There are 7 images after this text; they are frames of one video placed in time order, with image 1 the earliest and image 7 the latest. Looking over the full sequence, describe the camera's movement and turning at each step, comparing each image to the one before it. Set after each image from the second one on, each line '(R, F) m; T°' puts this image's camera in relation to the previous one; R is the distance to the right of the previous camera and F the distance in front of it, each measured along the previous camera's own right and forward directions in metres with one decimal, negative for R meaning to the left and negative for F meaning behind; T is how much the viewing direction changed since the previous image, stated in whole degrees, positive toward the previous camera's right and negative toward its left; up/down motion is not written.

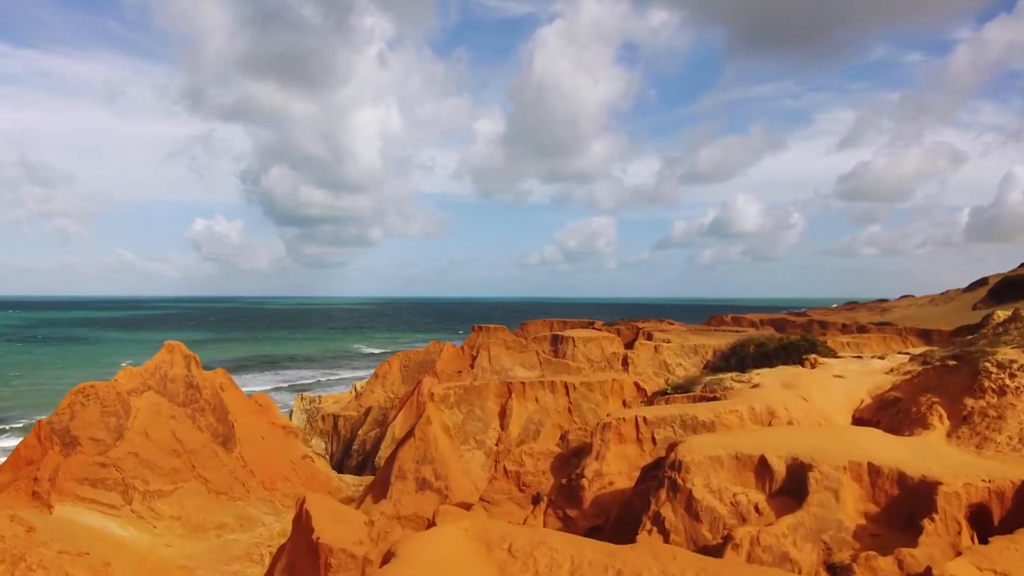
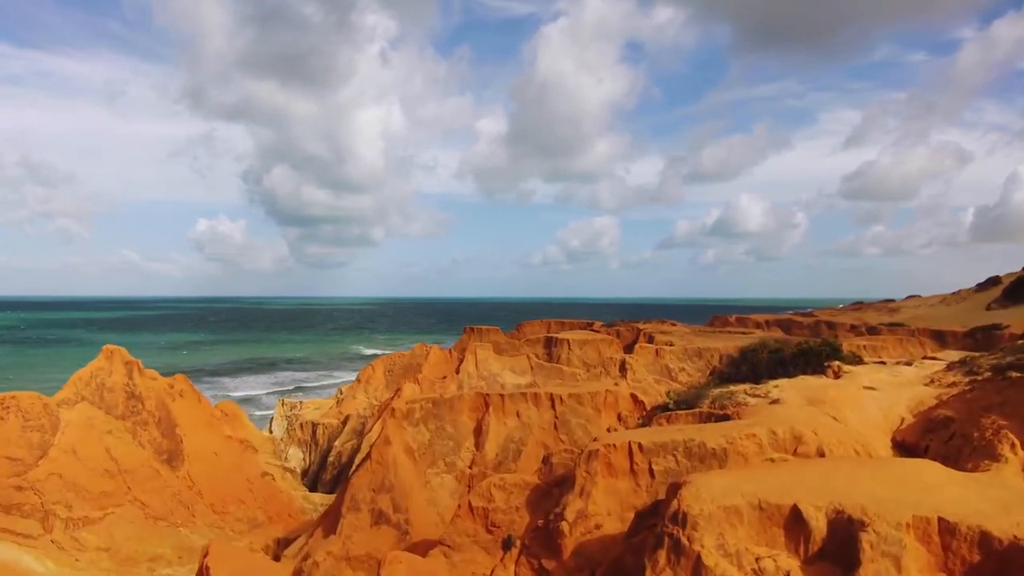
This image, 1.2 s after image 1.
(+0.5, +2.0) m; 0°
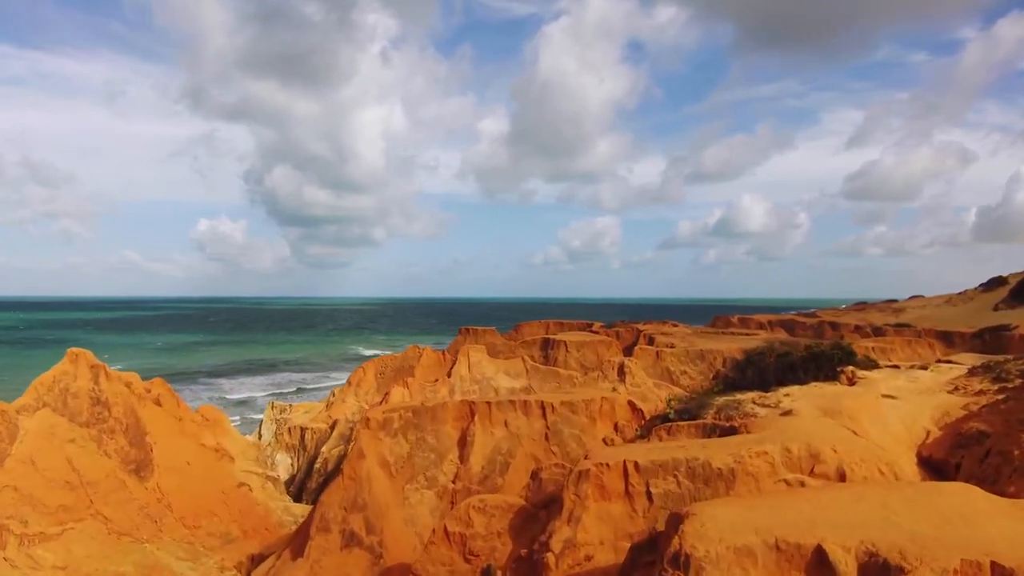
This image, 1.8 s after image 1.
(+0.3, +1.0) m; 0°
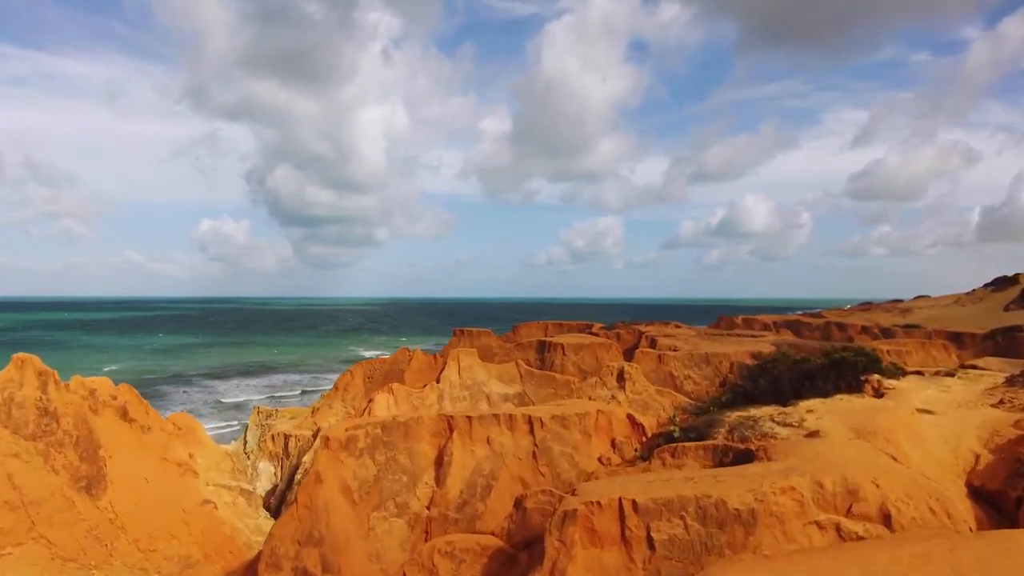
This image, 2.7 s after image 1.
(+0.3, +1.4) m; 0°
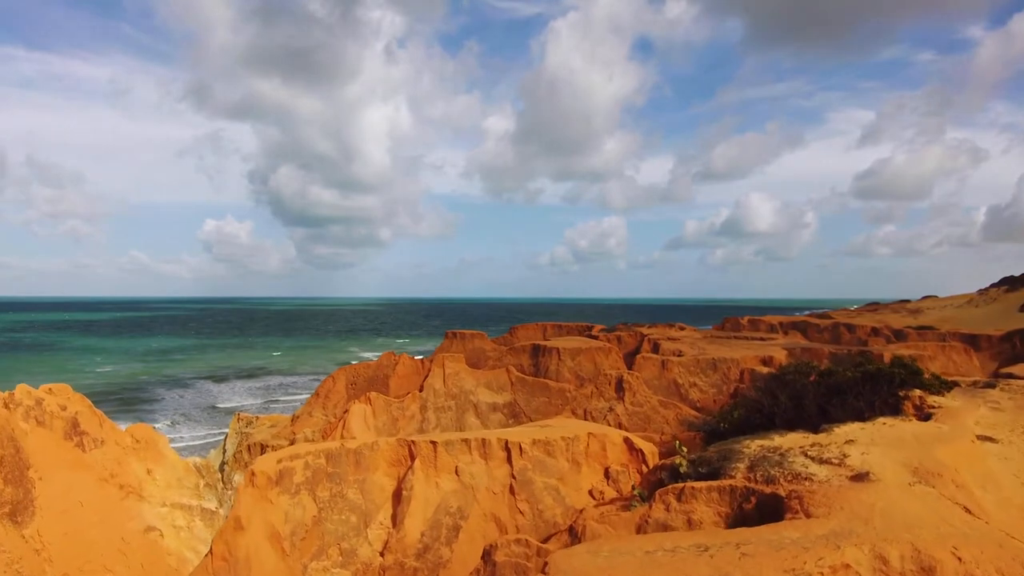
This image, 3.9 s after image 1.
(+0.4, +1.8) m; 0°
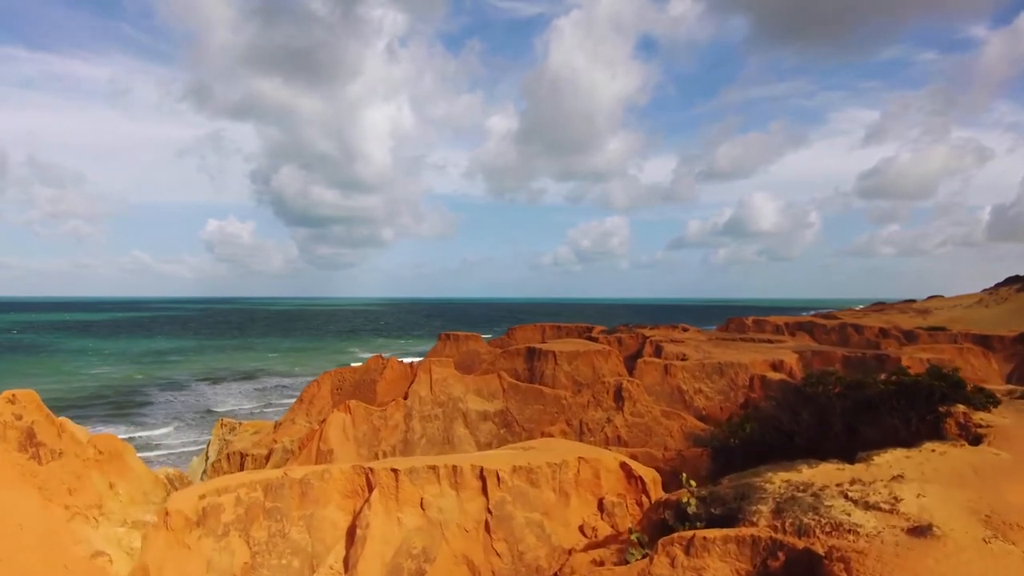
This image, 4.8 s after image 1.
(+0.3, +1.4) m; 0°
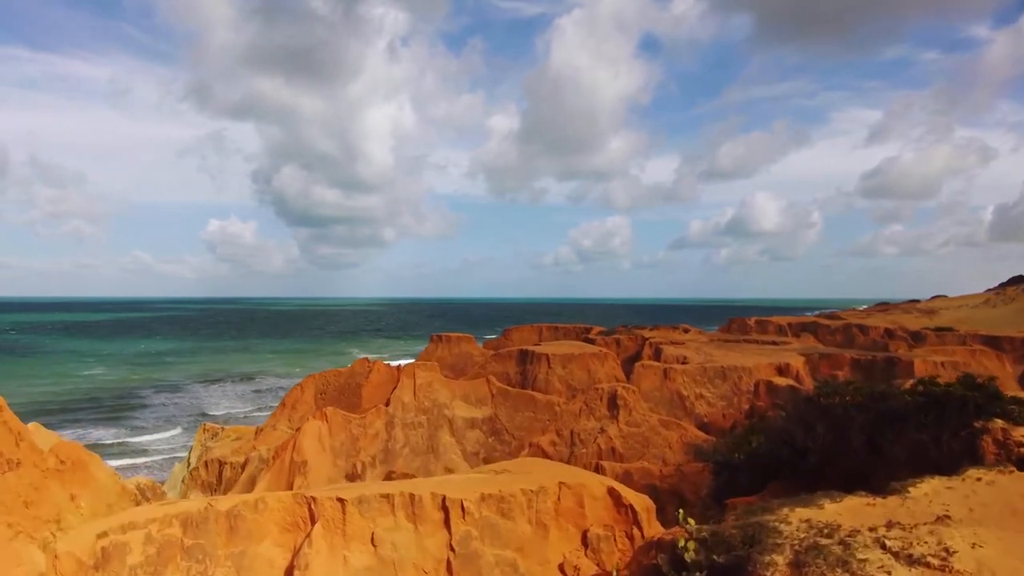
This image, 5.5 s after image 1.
(+0.3, +1.1) m; 0°
